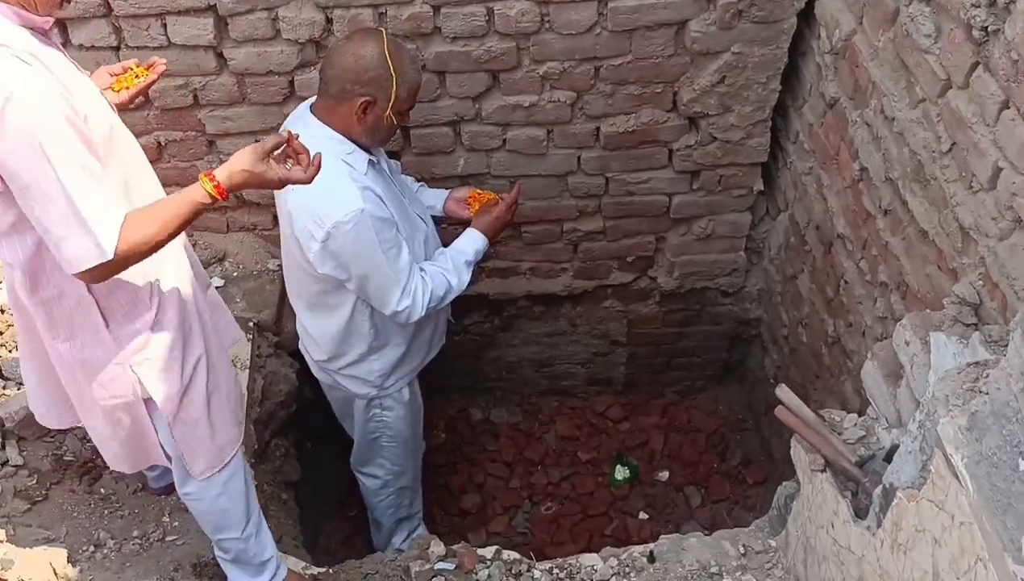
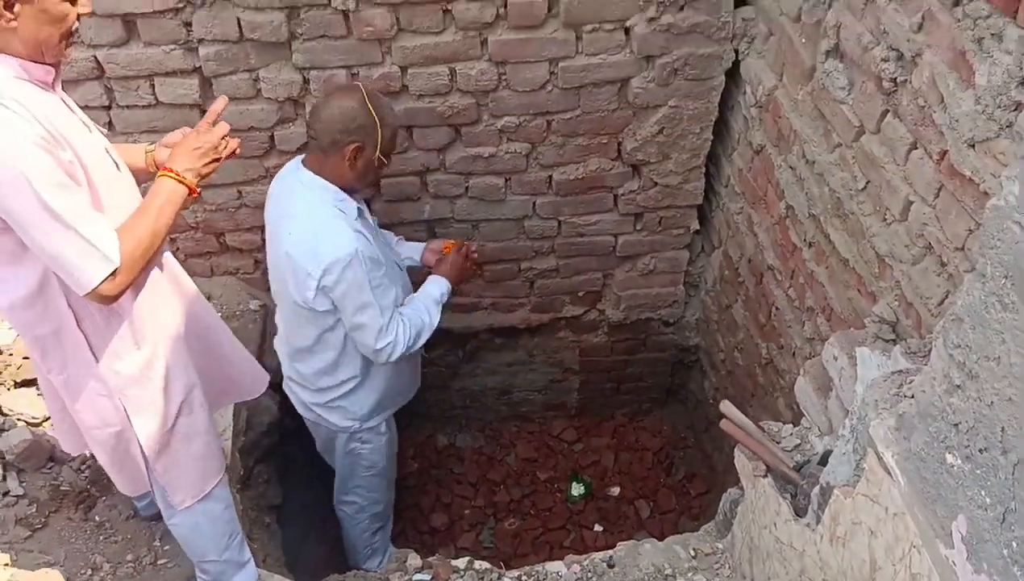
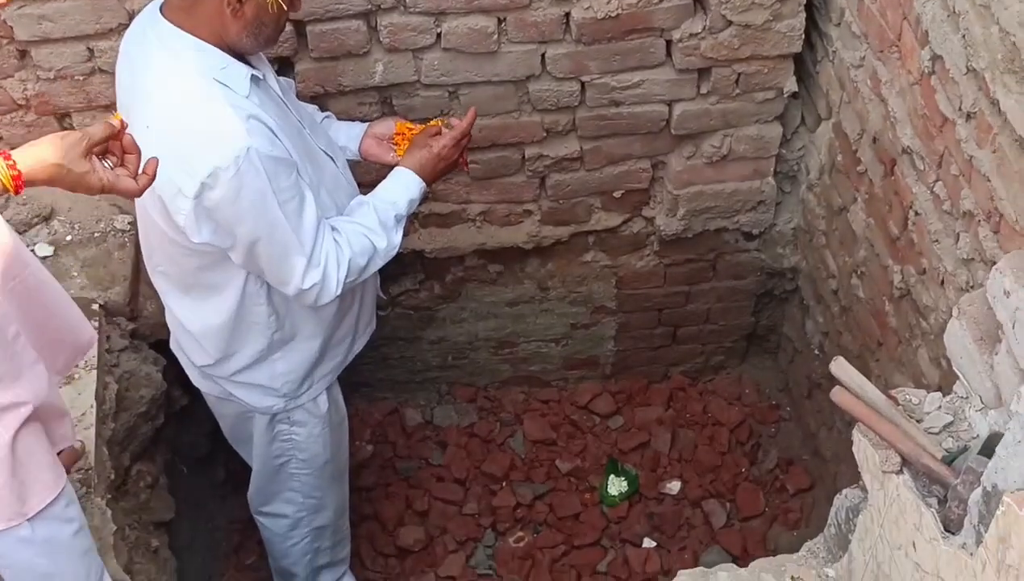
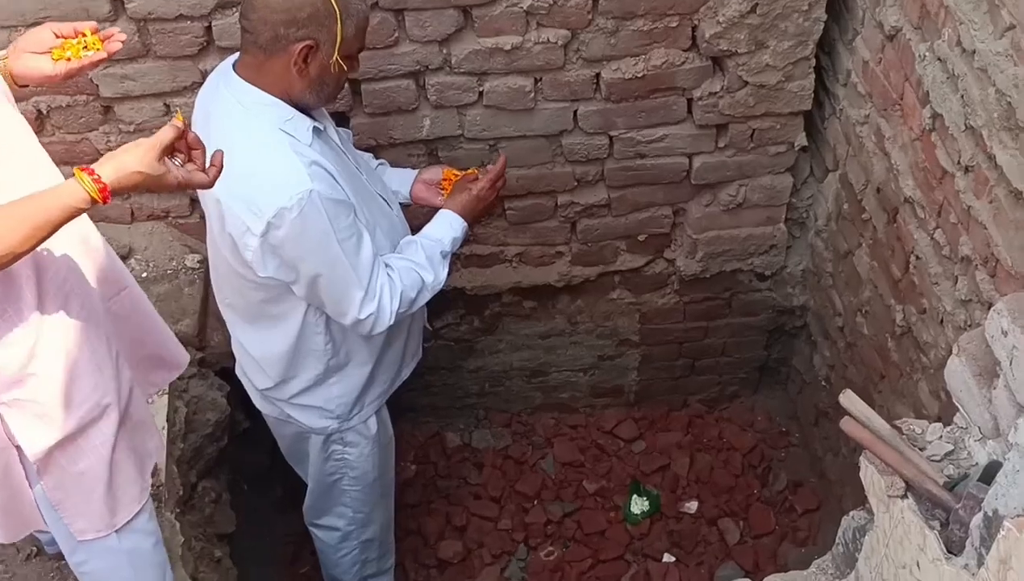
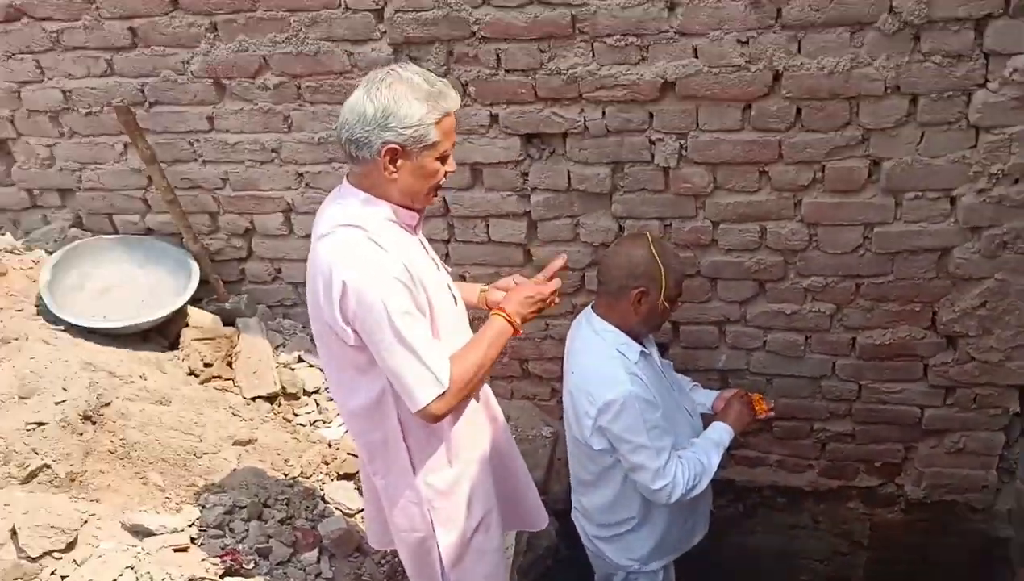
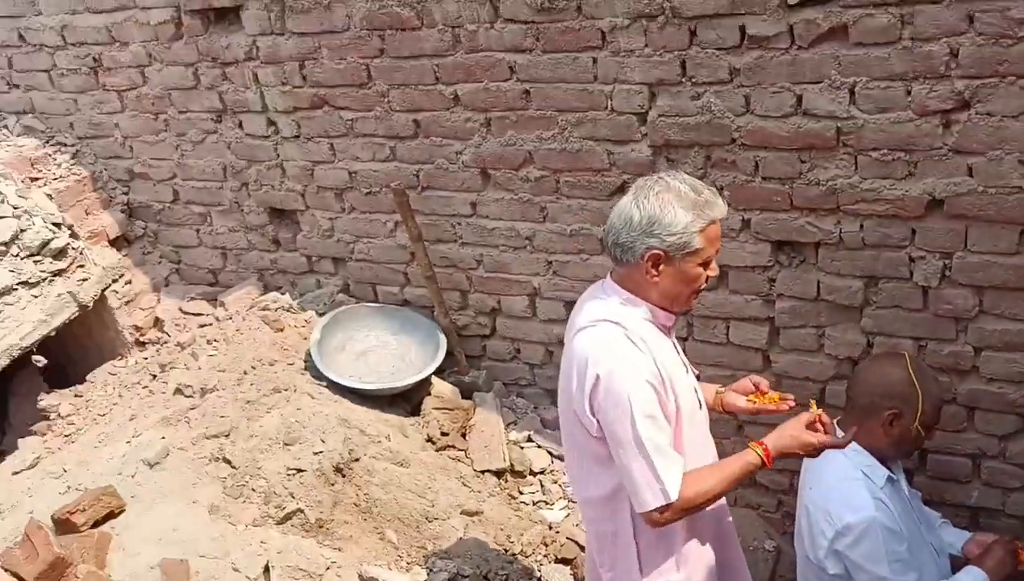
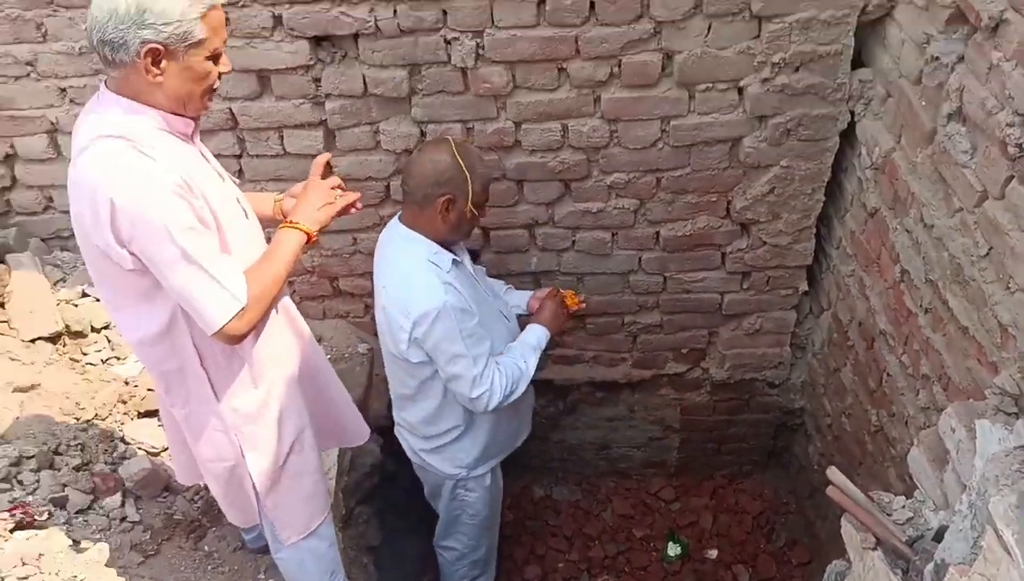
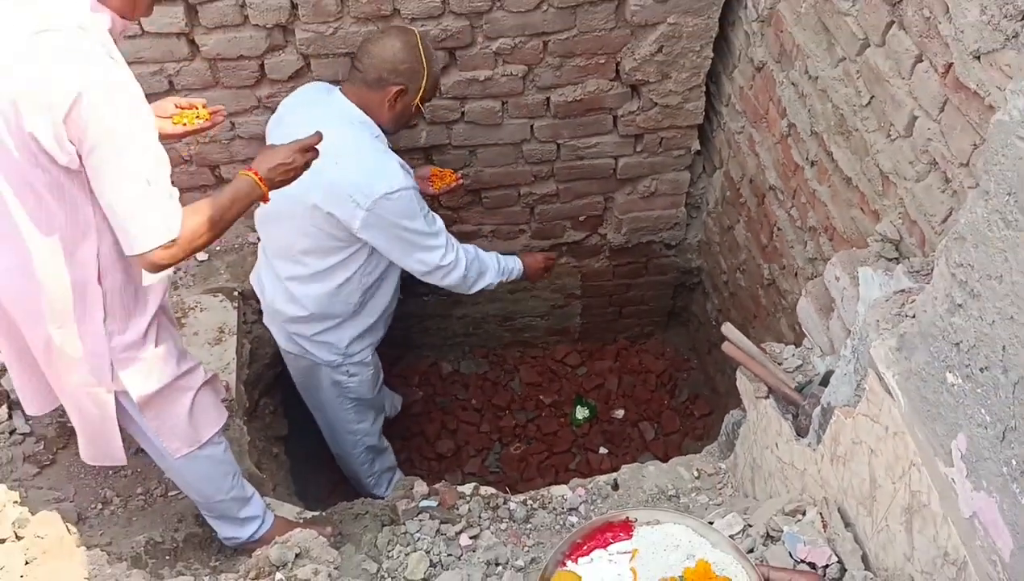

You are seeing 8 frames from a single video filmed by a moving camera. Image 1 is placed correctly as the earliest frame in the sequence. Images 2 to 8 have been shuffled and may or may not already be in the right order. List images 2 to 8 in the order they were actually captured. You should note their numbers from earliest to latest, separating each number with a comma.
4, 3, 8, 2, 7, 5, 6
